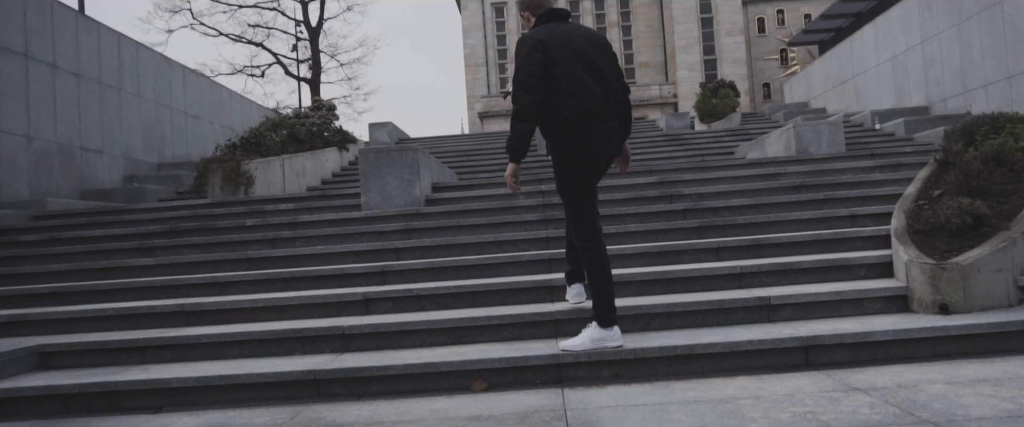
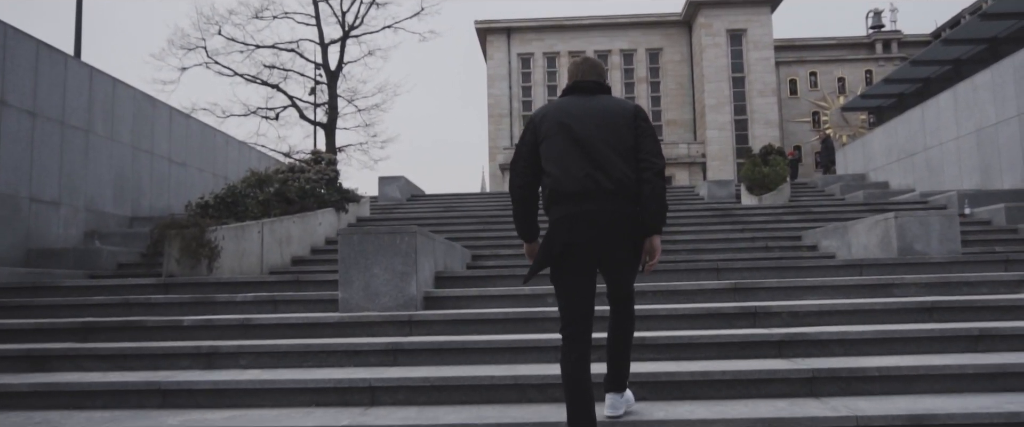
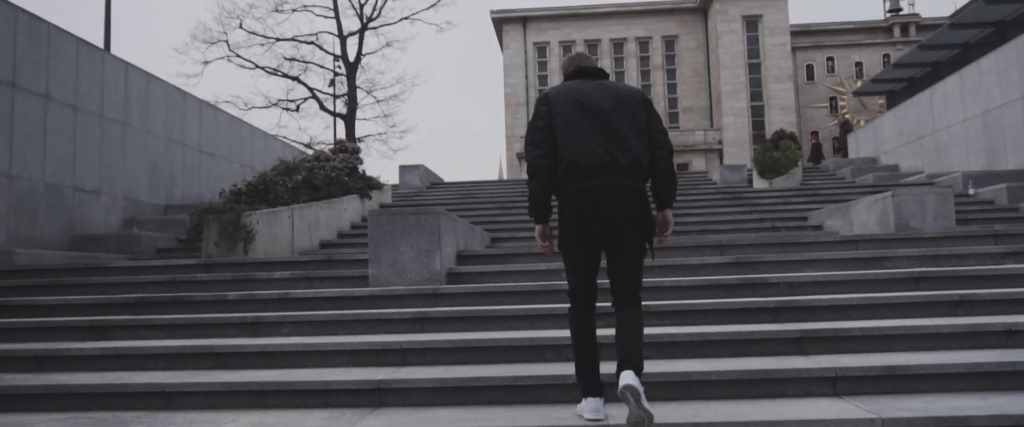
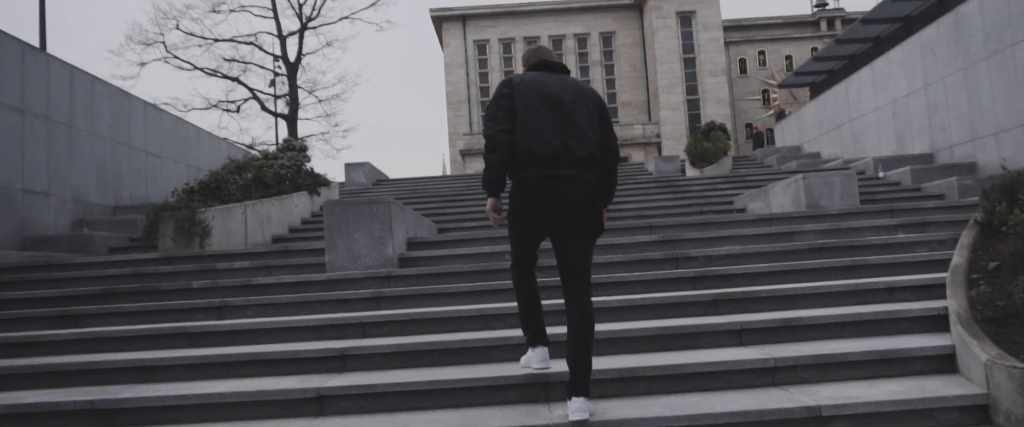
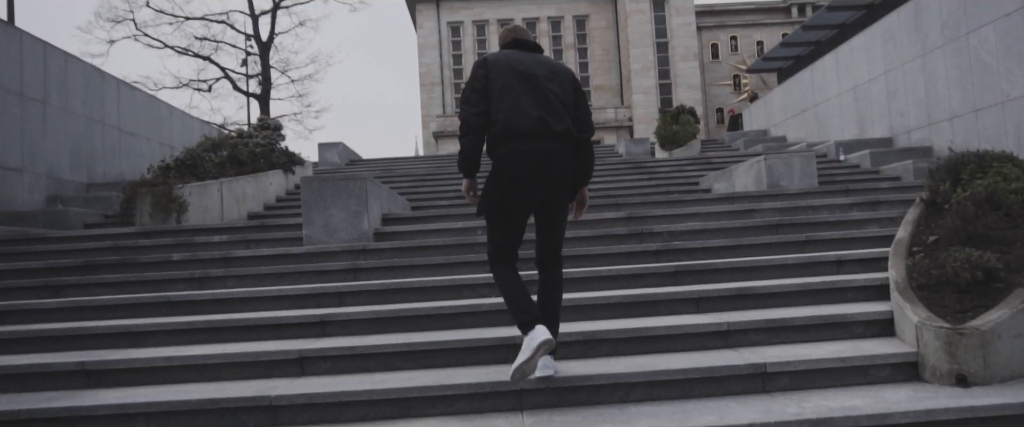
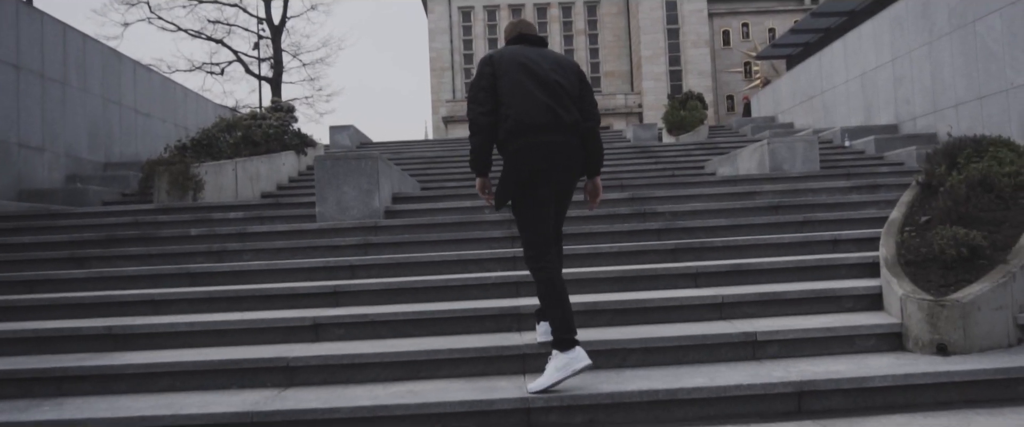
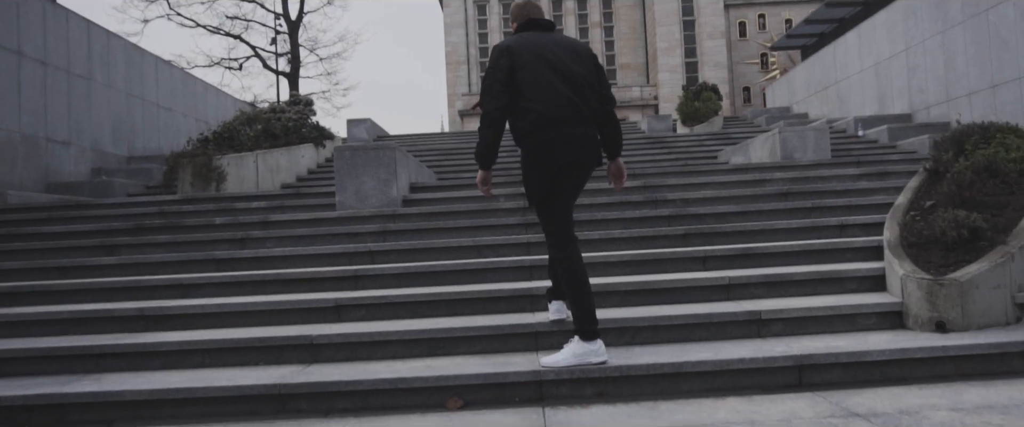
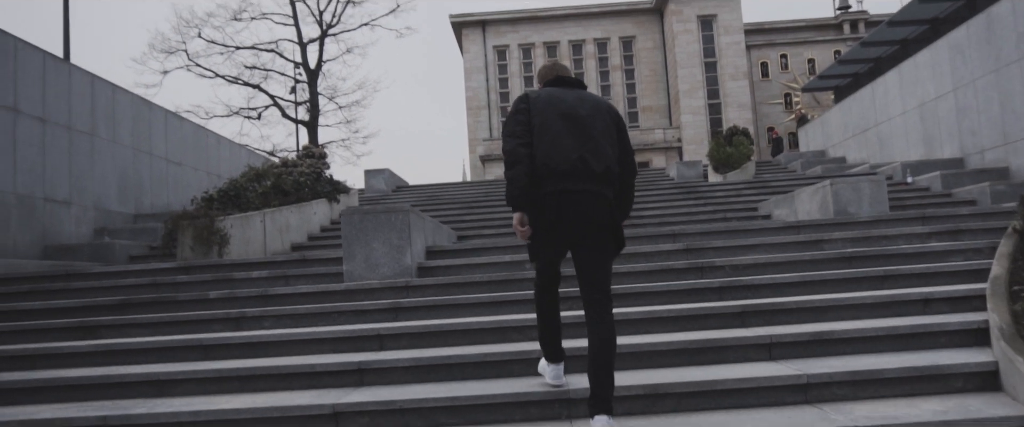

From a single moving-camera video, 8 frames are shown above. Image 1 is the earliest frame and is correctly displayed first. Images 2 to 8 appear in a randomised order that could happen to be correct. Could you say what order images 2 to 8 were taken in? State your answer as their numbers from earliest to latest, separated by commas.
7, 6, 5, 4, 8, 3, 2
